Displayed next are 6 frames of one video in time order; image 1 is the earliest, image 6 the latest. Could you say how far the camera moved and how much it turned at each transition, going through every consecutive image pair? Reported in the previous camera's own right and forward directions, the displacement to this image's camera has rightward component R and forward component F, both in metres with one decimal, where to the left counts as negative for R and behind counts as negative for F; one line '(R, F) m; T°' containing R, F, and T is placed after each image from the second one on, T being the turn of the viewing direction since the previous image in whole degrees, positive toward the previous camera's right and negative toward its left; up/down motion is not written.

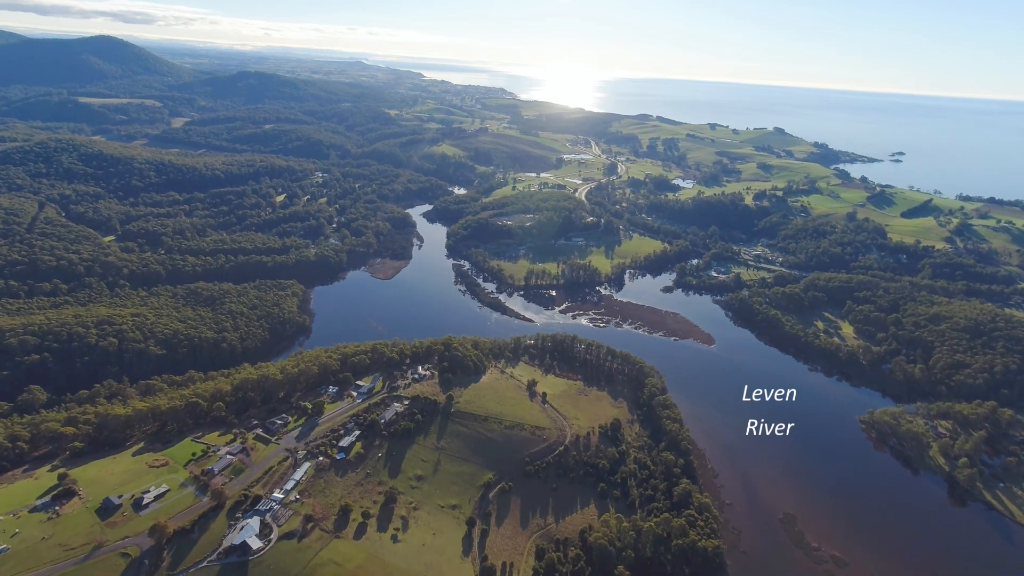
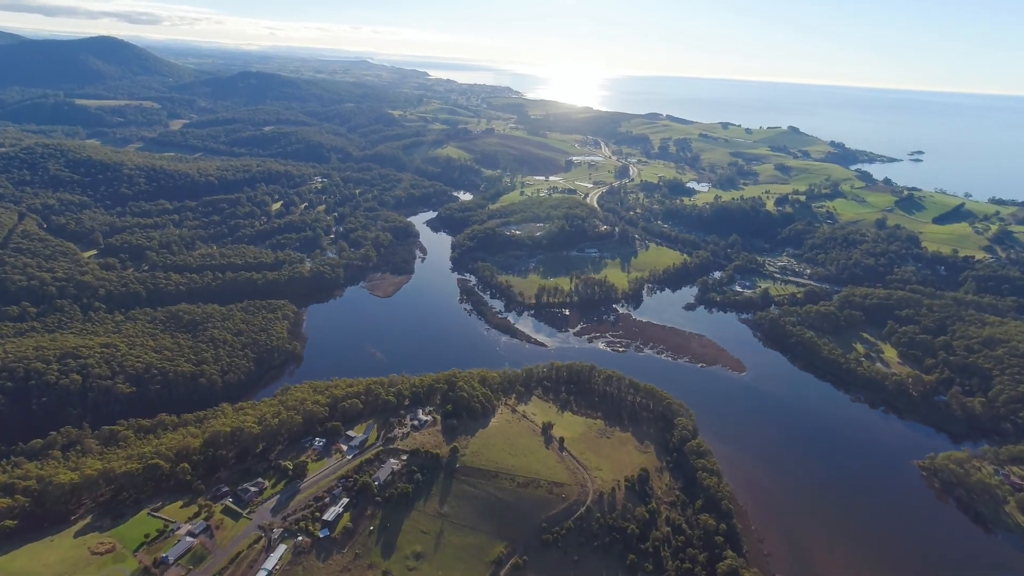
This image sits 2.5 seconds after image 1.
(-0.6, +6.3) m; -1°
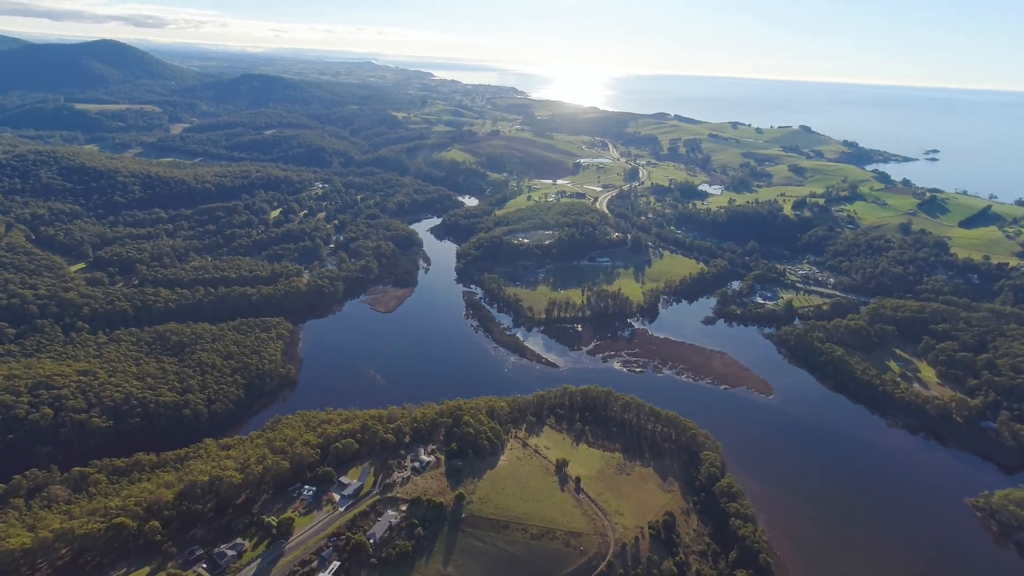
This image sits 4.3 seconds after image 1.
(-0.4, +4.3) m; -1°
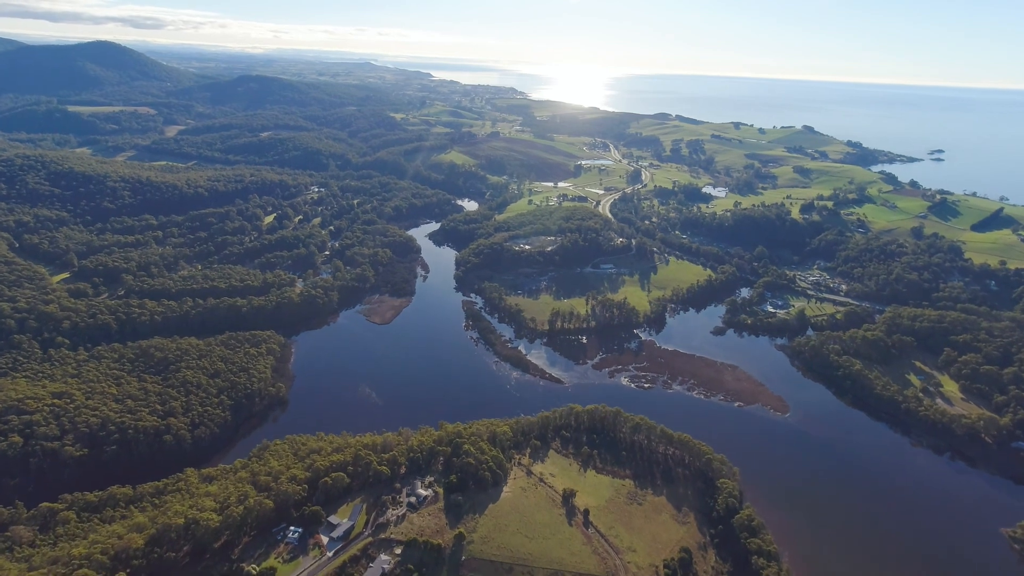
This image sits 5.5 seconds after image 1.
(-0.2, +3.0) m; 0°
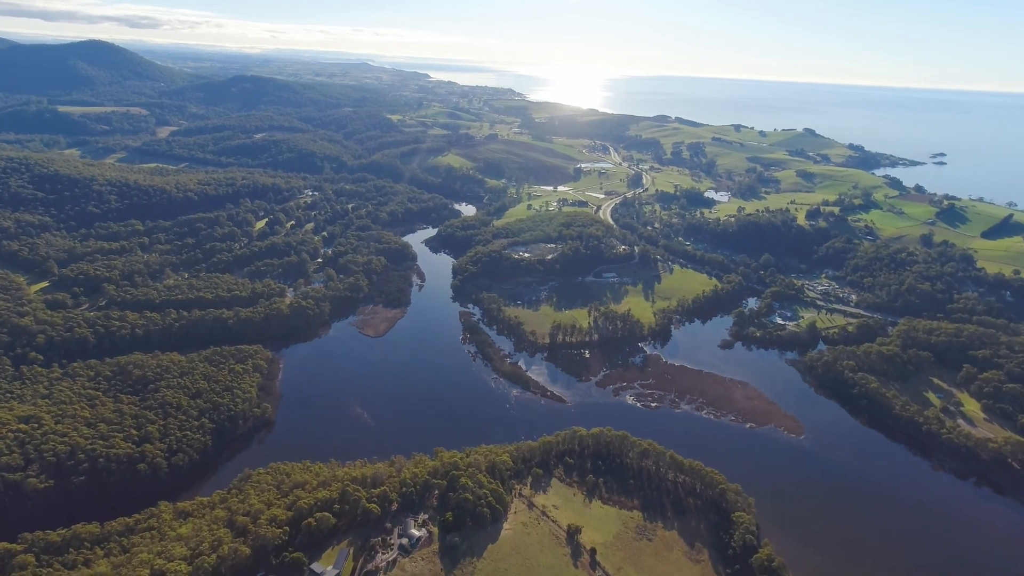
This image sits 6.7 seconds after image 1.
(-0.3, +3.0) m; 0°
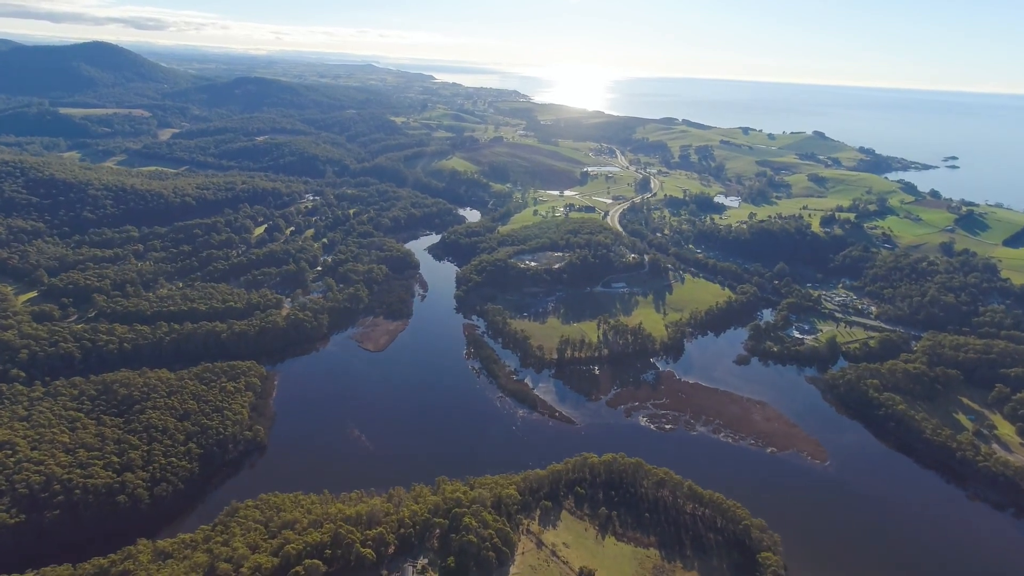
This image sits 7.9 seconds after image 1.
(-0.3, +3.0) m; 0°
